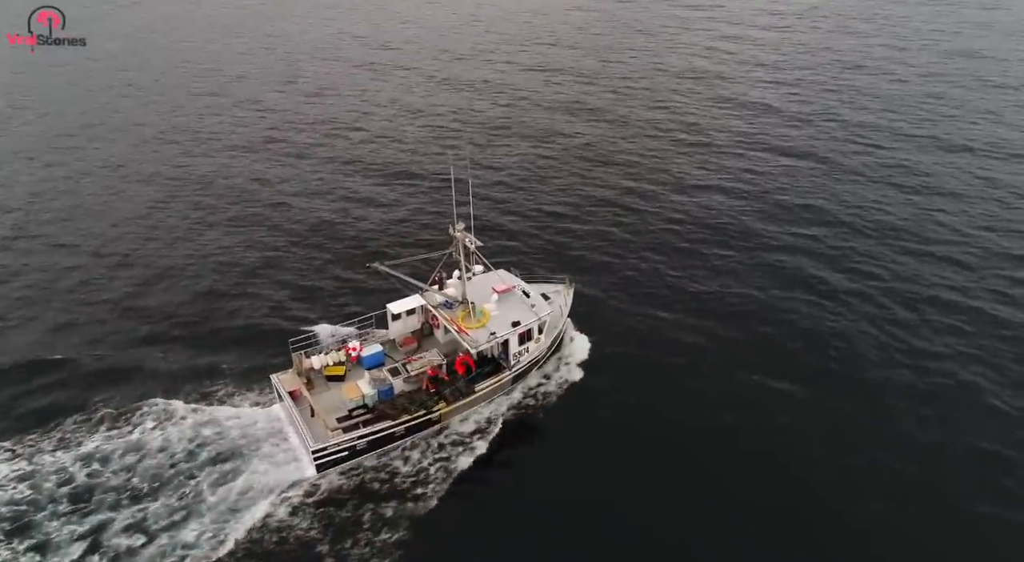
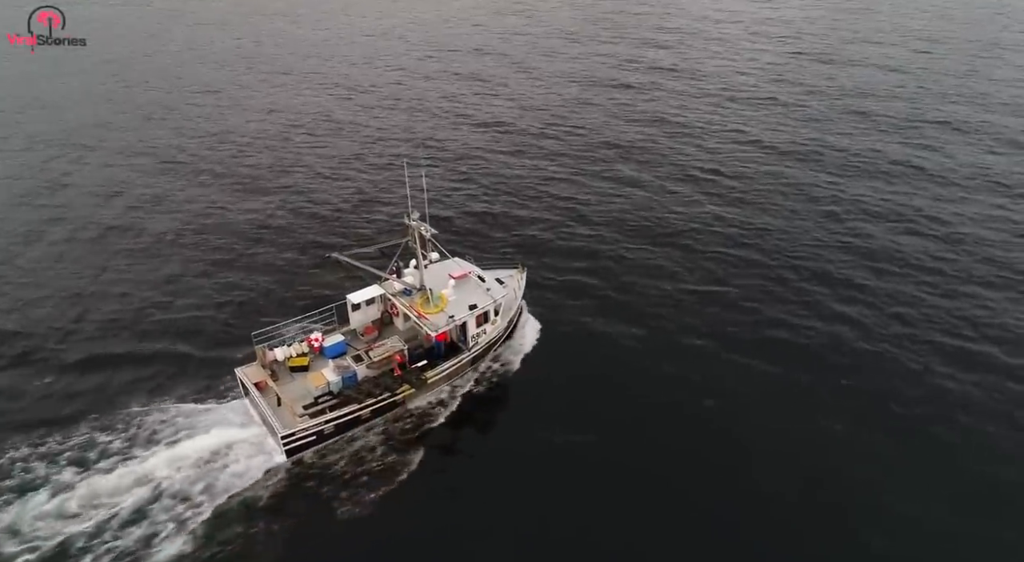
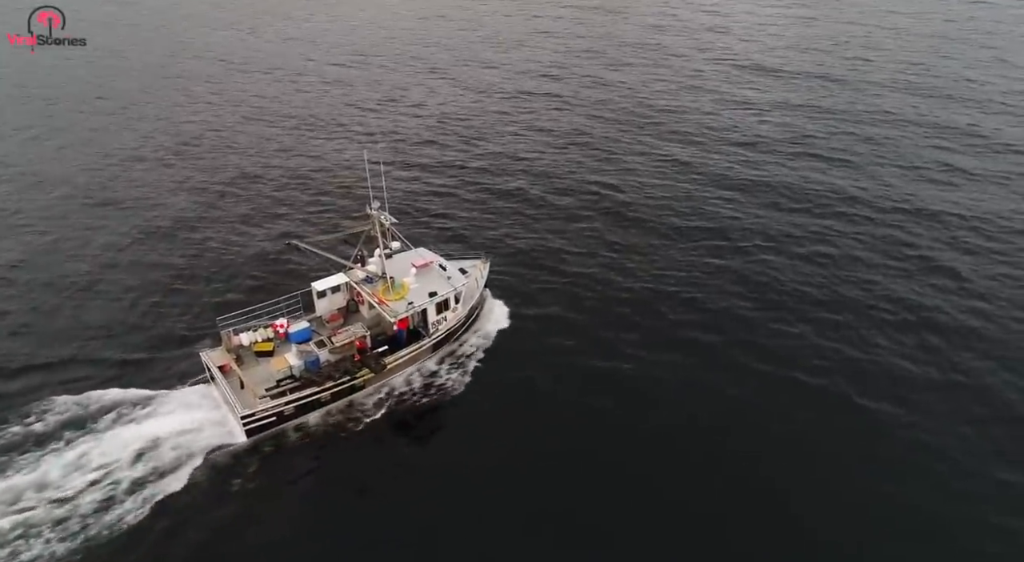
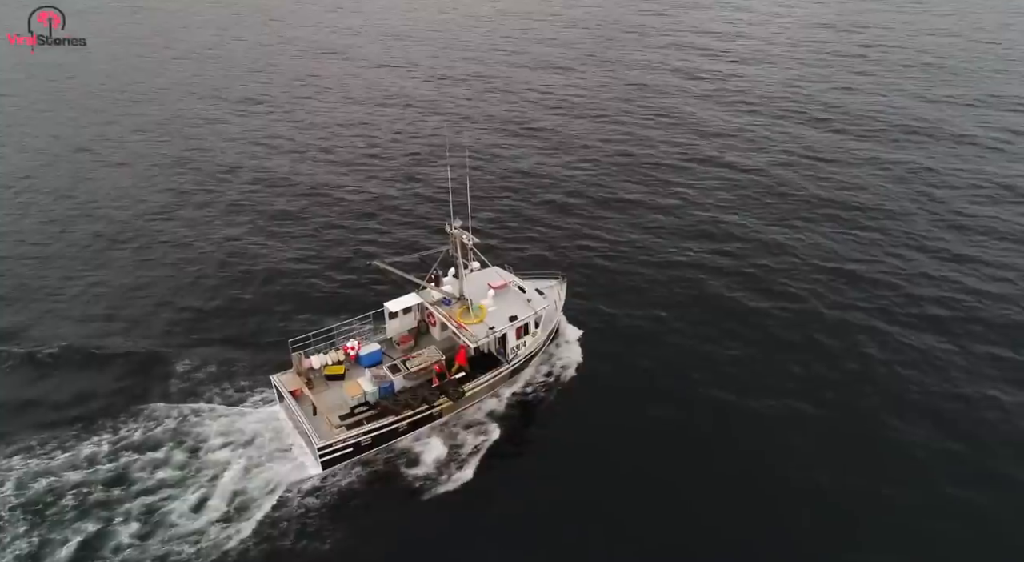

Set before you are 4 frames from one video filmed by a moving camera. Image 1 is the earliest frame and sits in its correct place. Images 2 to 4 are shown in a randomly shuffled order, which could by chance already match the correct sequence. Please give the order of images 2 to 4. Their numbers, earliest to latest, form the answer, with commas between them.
4, 2, 3
